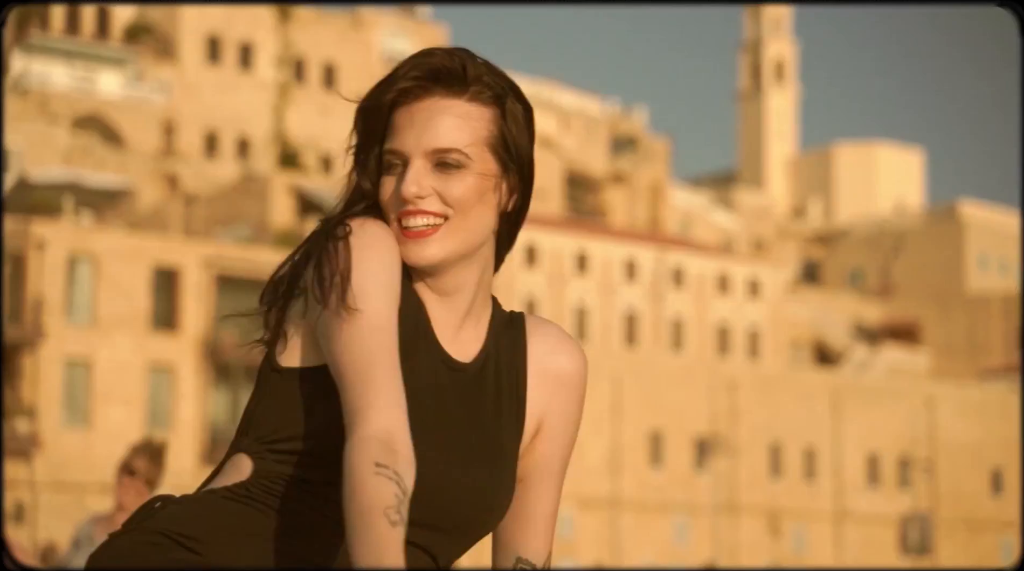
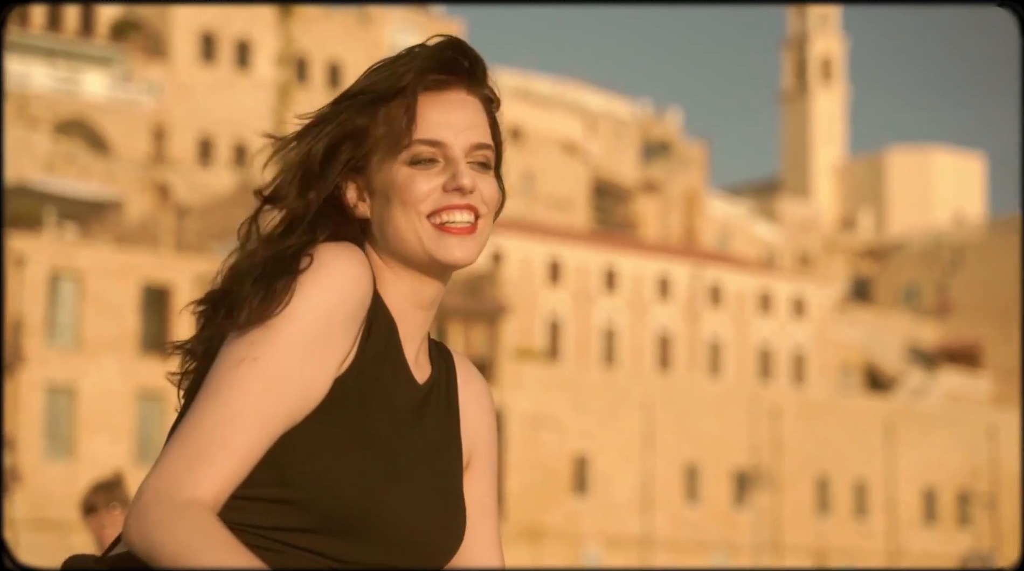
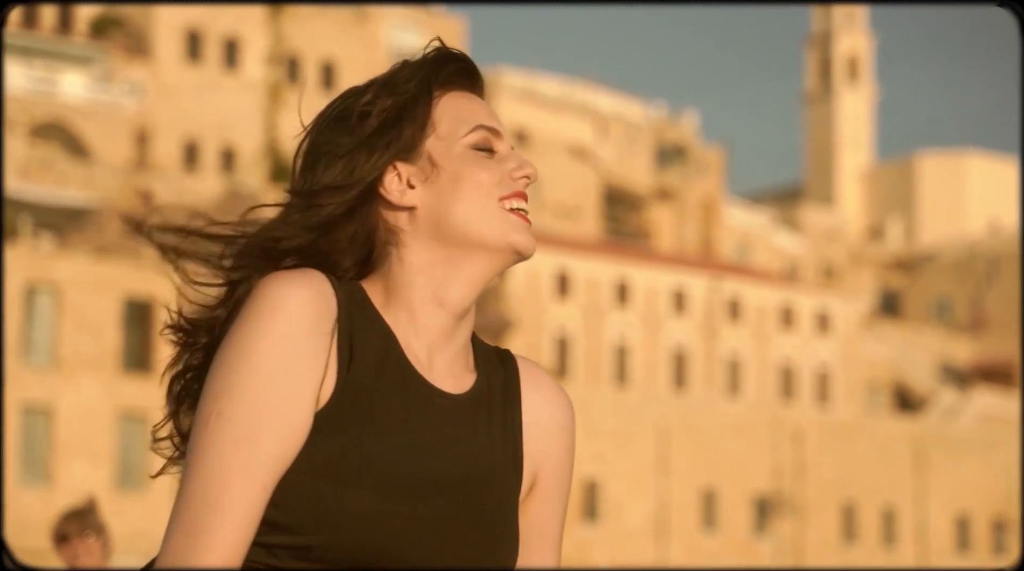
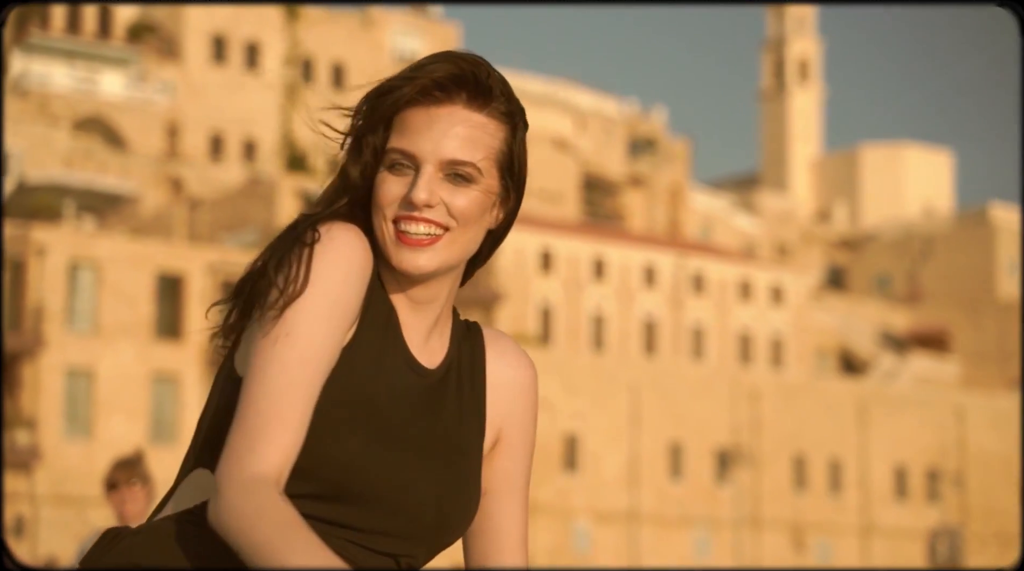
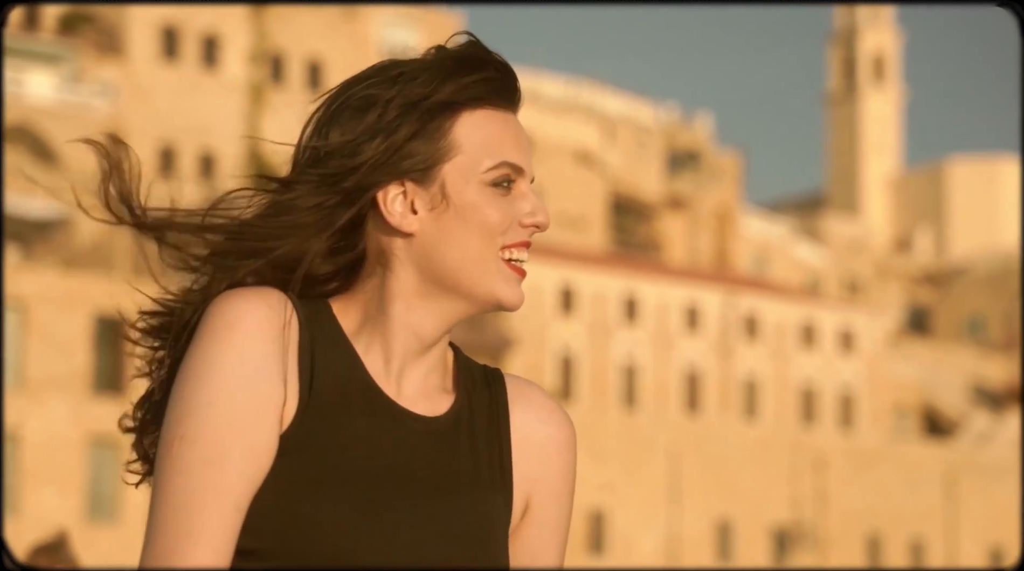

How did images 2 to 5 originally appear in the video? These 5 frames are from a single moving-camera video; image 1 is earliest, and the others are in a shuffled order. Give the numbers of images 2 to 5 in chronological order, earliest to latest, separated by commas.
4, 2, 3, 5
